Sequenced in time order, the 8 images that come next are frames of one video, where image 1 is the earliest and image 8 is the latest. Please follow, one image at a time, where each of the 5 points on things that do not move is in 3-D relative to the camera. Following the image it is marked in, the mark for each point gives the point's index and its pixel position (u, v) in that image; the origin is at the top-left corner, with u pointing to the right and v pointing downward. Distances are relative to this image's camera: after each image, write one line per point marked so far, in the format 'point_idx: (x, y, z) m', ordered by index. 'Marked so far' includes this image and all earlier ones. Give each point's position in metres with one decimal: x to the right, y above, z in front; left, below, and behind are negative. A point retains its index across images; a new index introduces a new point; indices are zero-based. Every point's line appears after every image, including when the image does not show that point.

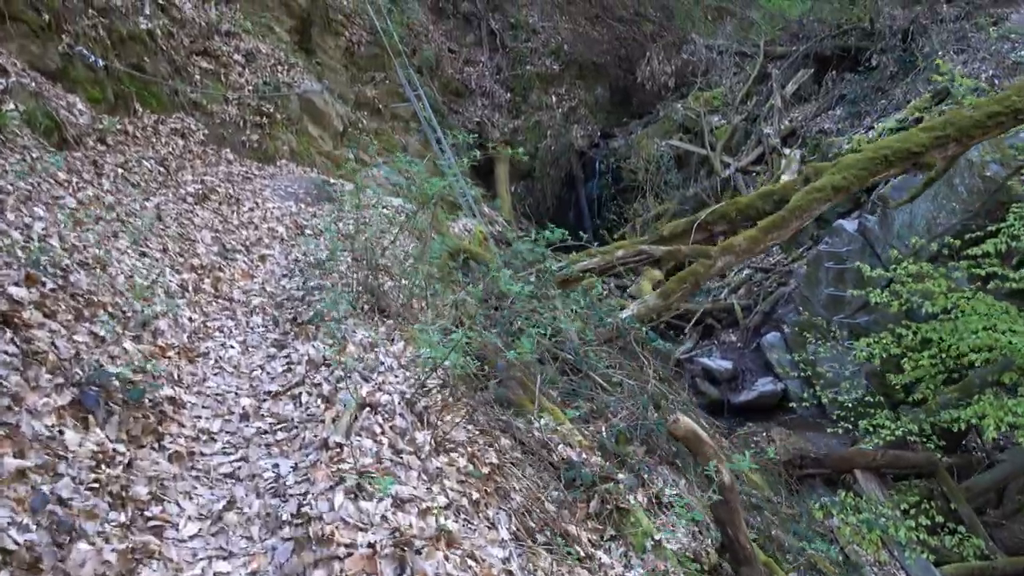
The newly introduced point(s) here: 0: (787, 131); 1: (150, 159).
0: (+5.1, +3.0, +16.8) m
1: (-2.9, +1.0, +7.3) m
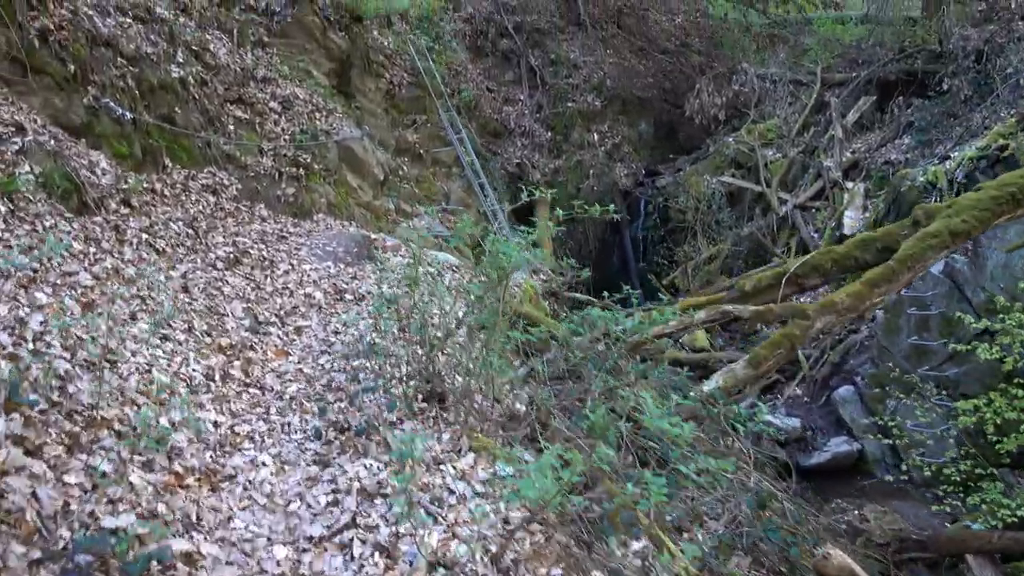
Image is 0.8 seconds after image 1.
0: (+5.9, +2.1, +16.0) m
1: (-2.4, +0.5, +6.6) m
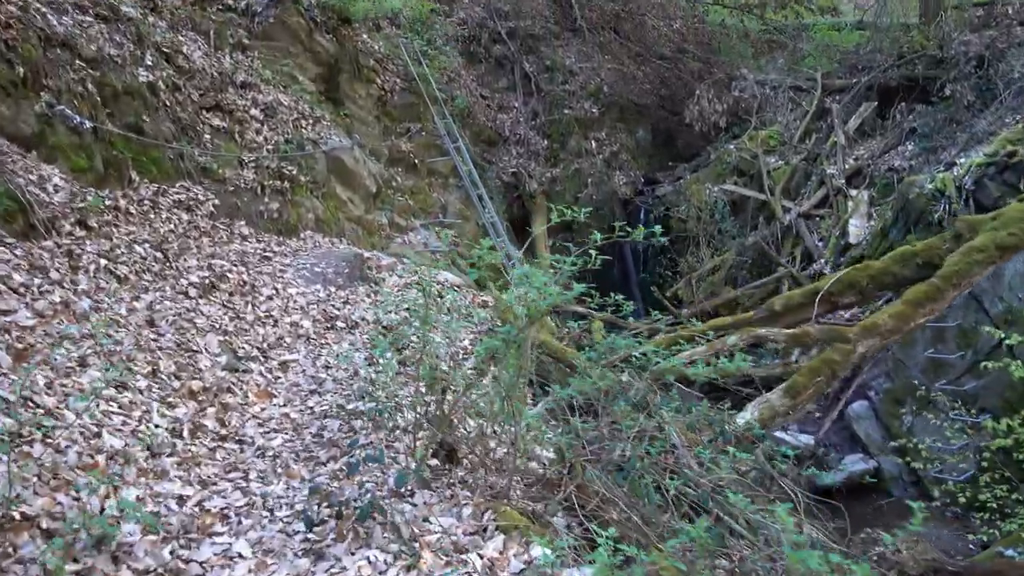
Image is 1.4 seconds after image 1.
0: (+5.8, +2.0, +15.3) m
1: (-2.4, +0.3, +5.9) m
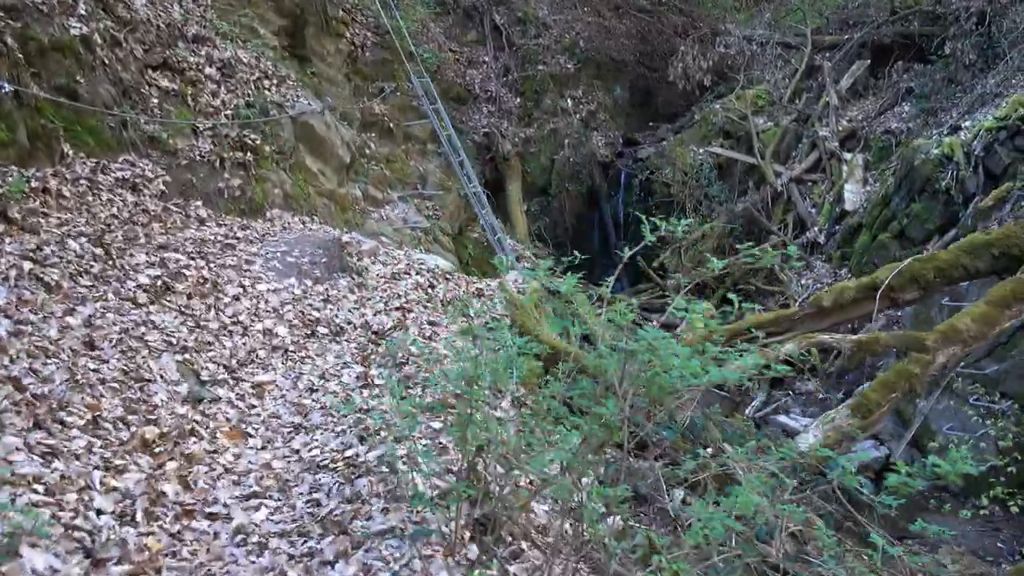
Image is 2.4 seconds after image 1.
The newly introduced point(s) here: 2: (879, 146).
0: (+5.4, +2.5, +14.6) m
1: (-2.3, +0.3, +4.8) m
2: (+5.8, +2.3, +14.2) m
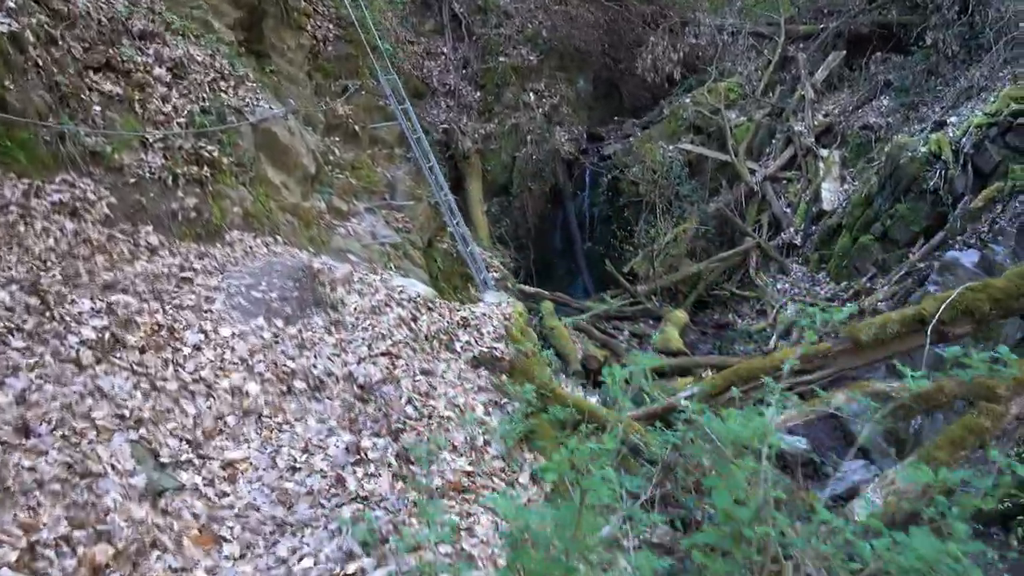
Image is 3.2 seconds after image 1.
0: (+4.8, +2.5, +14.2) m
1: (-2.2, 0.0, +4.0) m
2: (+5.2, +2.2, +13.8) m
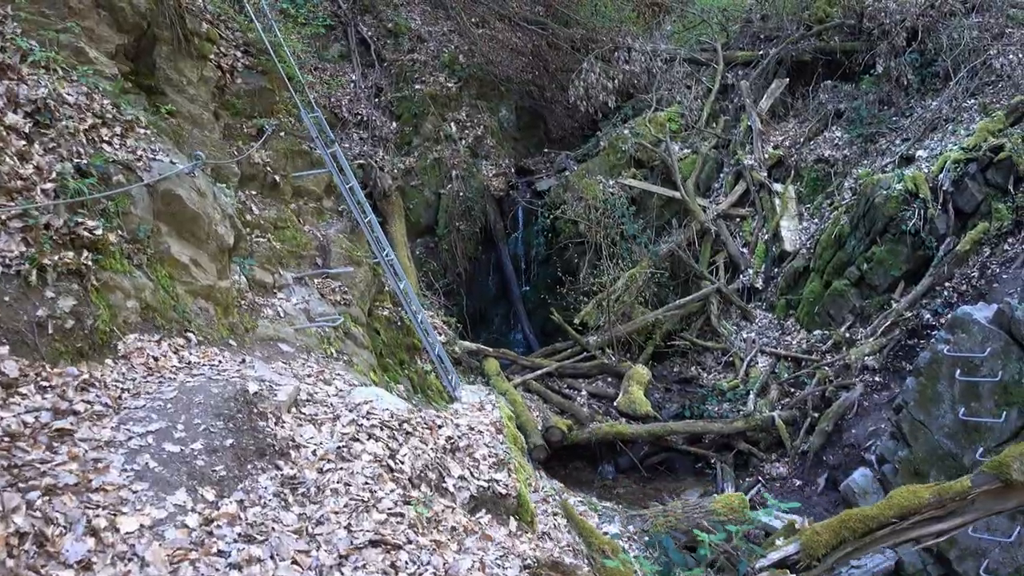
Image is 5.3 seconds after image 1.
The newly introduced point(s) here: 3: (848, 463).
0: (+3.8, +1.8, +13.2) m
1: (-1.9, -0.6, +2.3) m
2: (+4.3, +1.6, +12.9) m
3: (+3.5, -1.8, +9.4) m
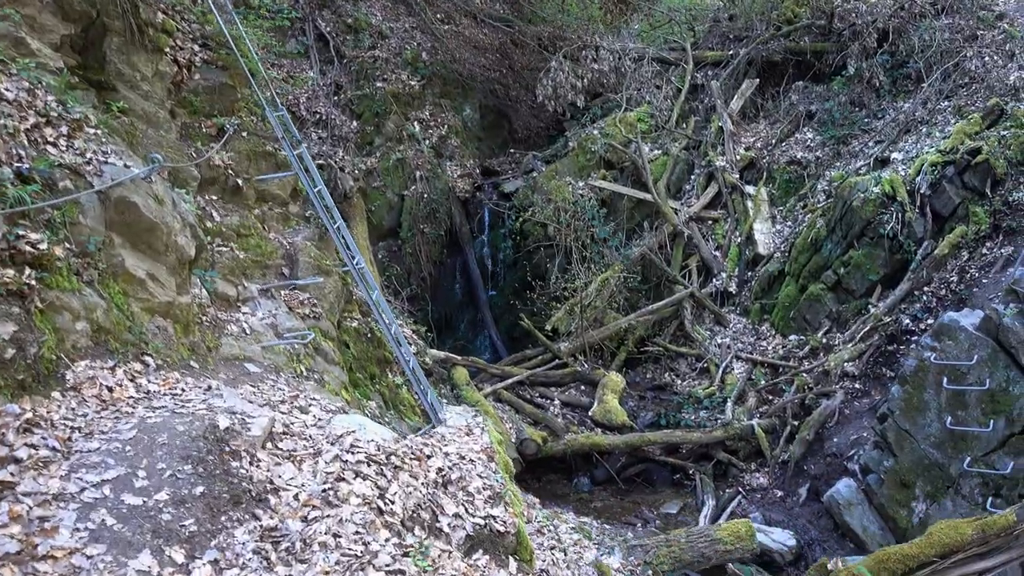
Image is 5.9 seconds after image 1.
0: (+3.3, +1.8, +13.0) m
1: (-1.8, -0.6, +1.8) m
2: (+3.8, +1.6, +12.7) m
3: (+3.2, -1.9, +9.2) m
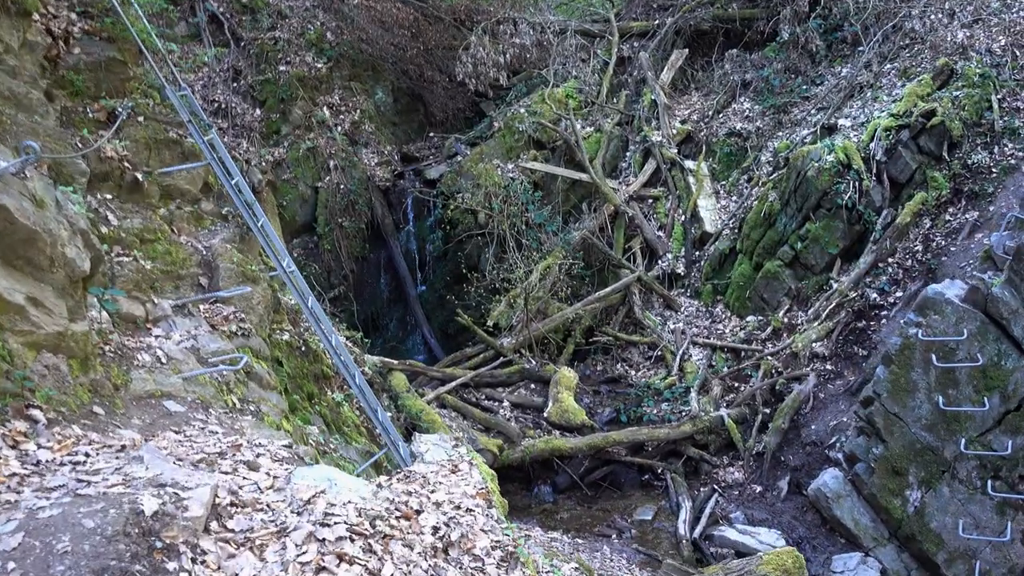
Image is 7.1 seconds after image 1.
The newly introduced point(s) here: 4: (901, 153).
0: (+2.3, +2.0, +12.3) m
1: (-1.5, -0.8, +0.7) m
2: (+2.9, +1.8, +12.1) m
3: (+2.8, -1.7, +8.6) m
4: (+4.1, +1.4, +9.2) m
